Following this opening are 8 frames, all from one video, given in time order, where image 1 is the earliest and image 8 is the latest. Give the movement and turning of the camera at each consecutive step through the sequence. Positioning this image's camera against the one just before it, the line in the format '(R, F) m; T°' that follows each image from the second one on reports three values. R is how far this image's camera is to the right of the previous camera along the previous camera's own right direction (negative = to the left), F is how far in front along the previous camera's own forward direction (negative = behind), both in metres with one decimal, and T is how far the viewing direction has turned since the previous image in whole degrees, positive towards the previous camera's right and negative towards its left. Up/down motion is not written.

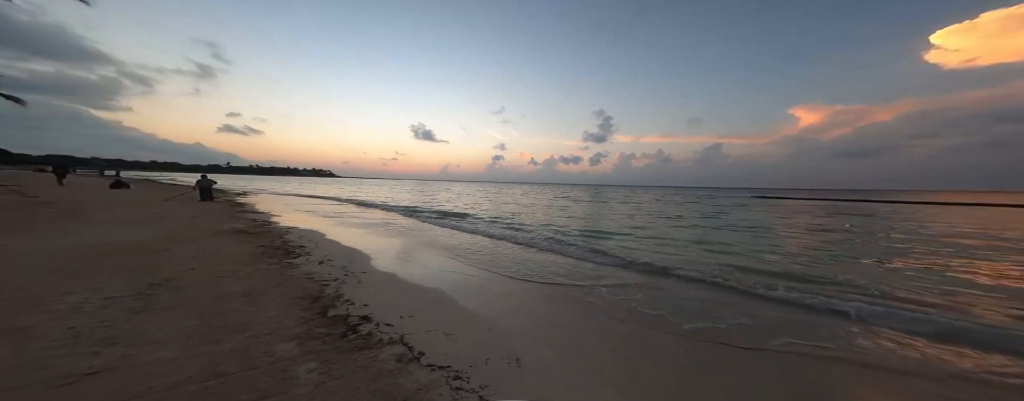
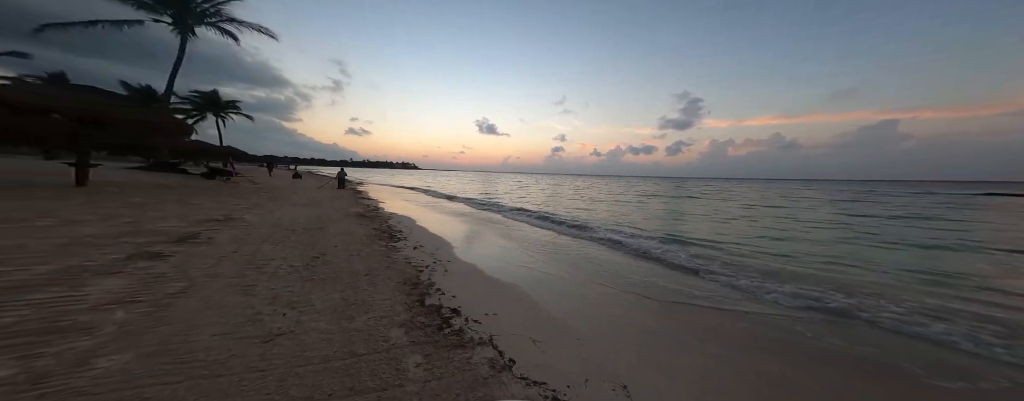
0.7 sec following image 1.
(-0.1, +0.1) m; -12°
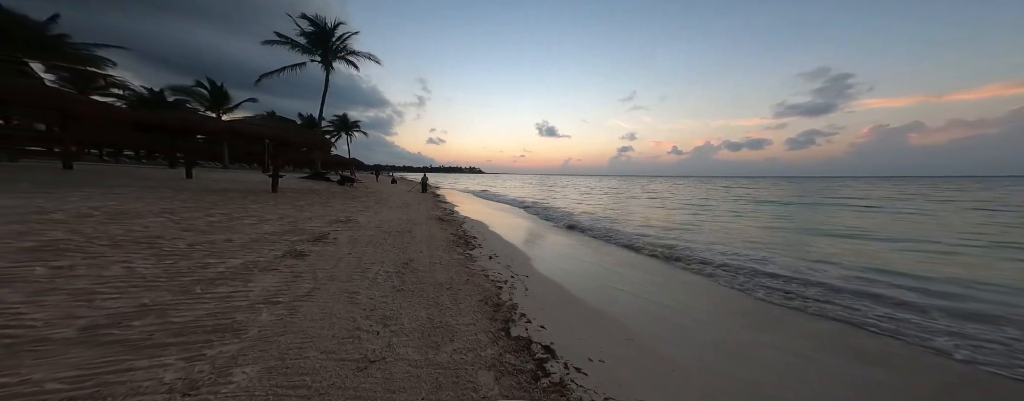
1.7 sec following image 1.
(-0.2, +0.3) m; -14°
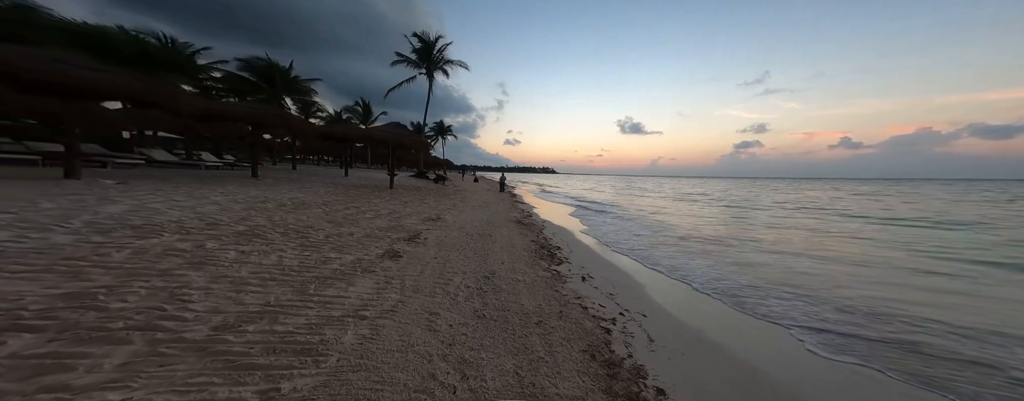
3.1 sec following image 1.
(-0.2, +0.6) m; -16°
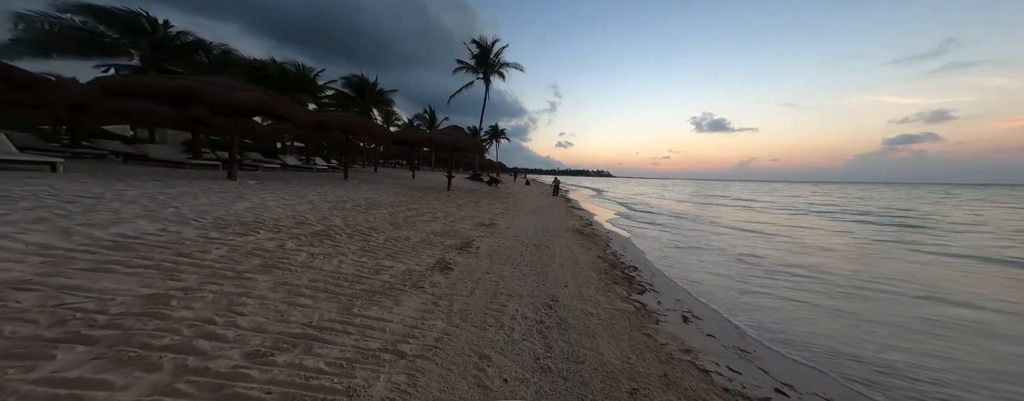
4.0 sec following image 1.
(-0.2, +0.6) m; -11°
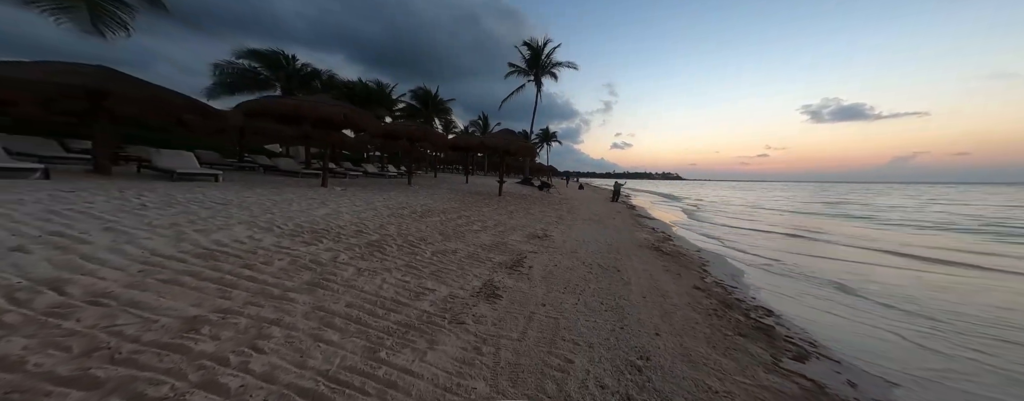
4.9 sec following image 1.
(-0.1, +0.8) m; -11°
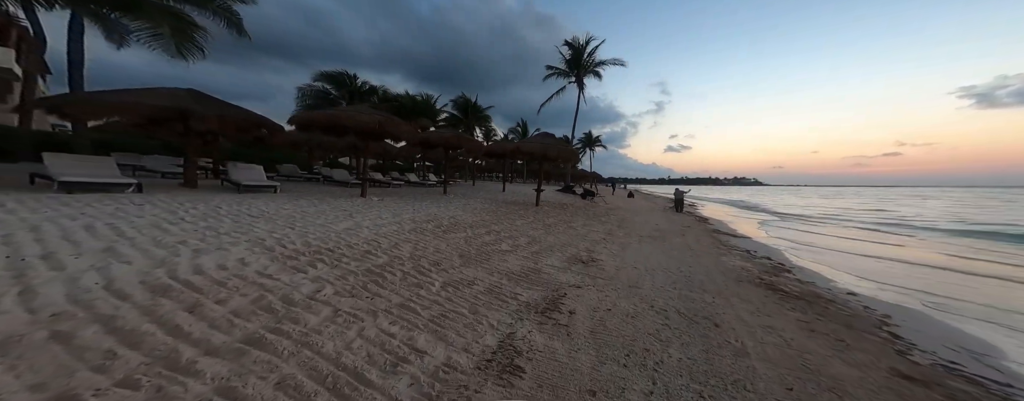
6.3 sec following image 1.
(+0.1, +1.3) m; -9°
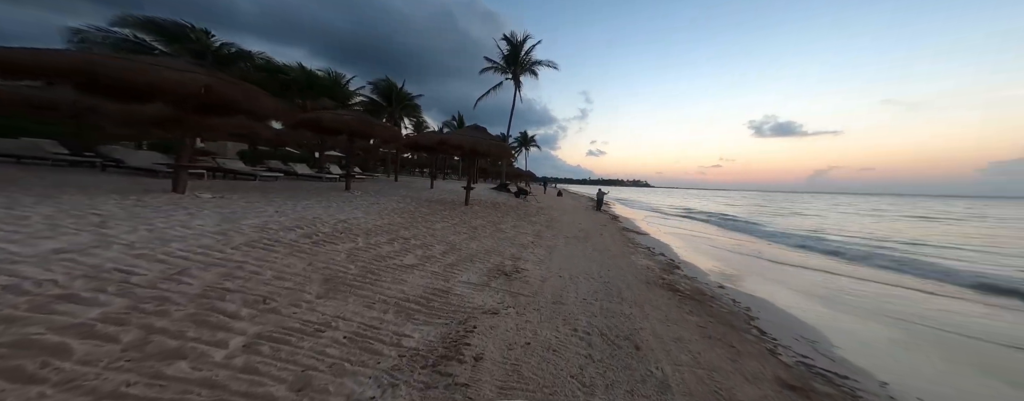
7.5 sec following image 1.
(+0.4, +0.9) m; +13°
